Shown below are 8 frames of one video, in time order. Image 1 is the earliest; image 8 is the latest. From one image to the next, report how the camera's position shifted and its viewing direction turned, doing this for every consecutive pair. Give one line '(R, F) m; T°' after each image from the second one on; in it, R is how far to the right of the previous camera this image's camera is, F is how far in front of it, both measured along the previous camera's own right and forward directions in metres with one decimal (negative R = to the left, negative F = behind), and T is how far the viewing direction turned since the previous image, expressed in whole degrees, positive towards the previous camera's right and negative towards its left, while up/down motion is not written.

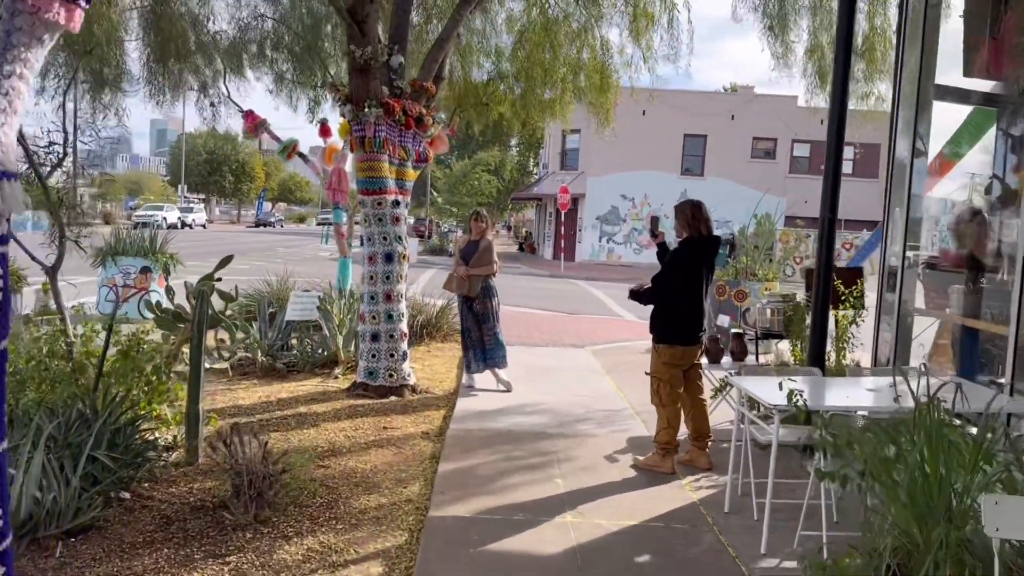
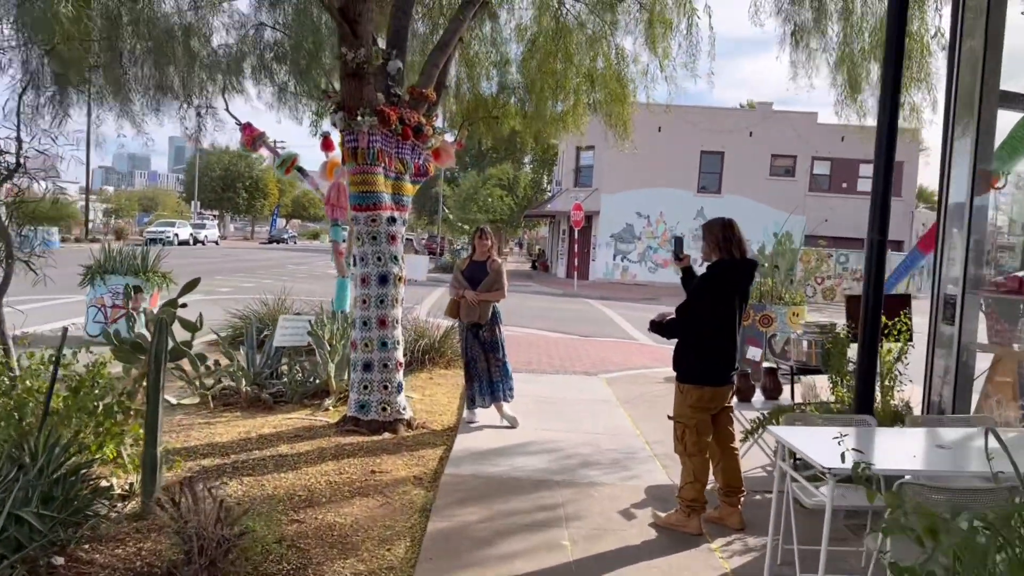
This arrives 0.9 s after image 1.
(+0.1, +0.7) m; -1°
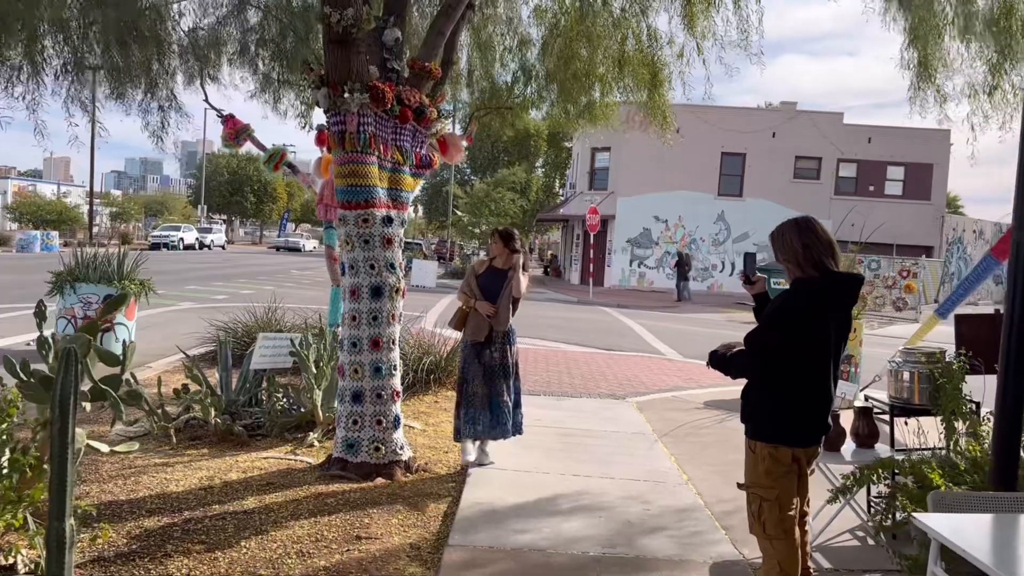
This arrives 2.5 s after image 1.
(-0.1, +1.2) m; -1°
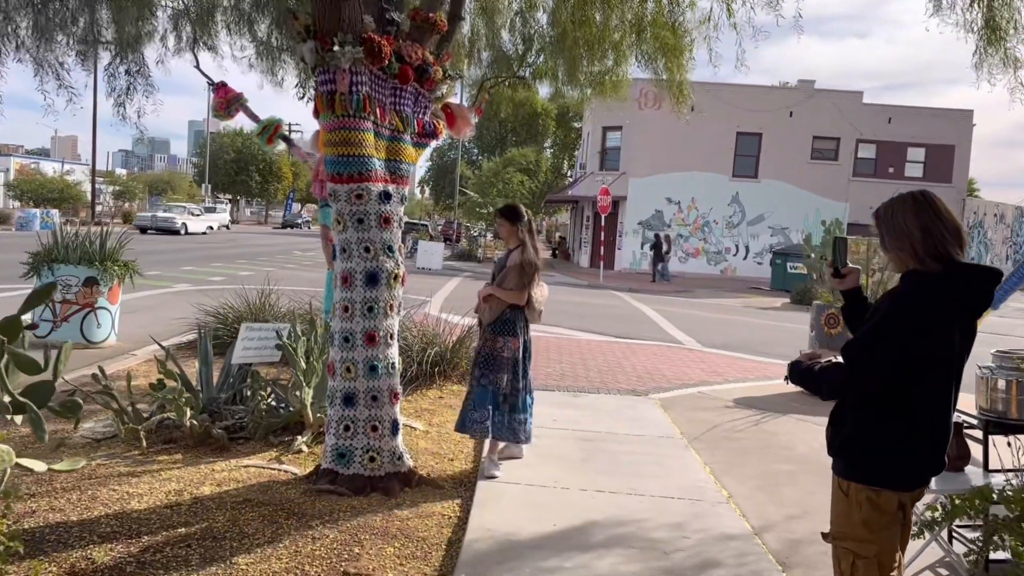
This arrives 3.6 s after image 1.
(-0.1, +0.7) m; 0°
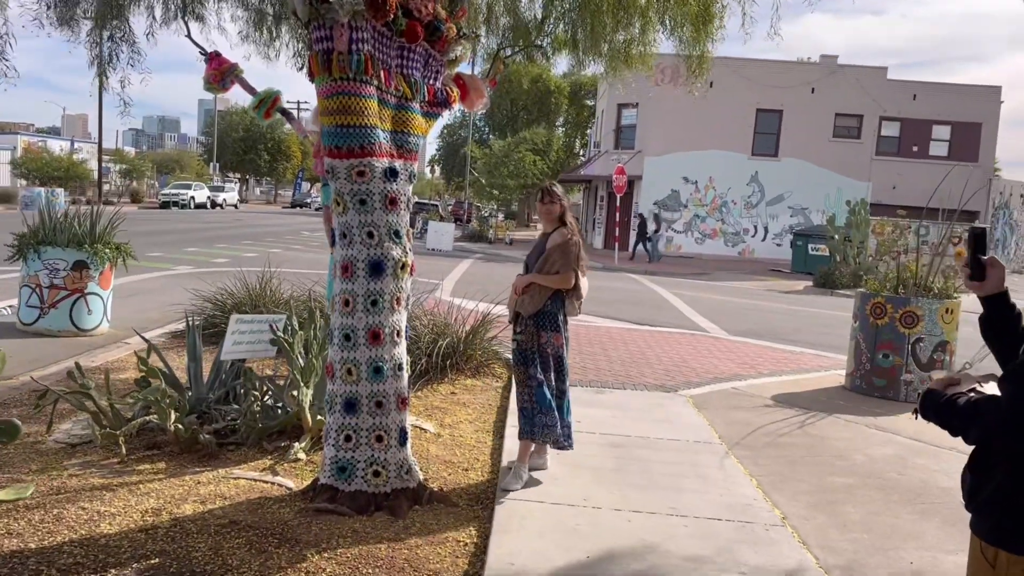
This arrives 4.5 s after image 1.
(-0.1, +0.6) m; -1°
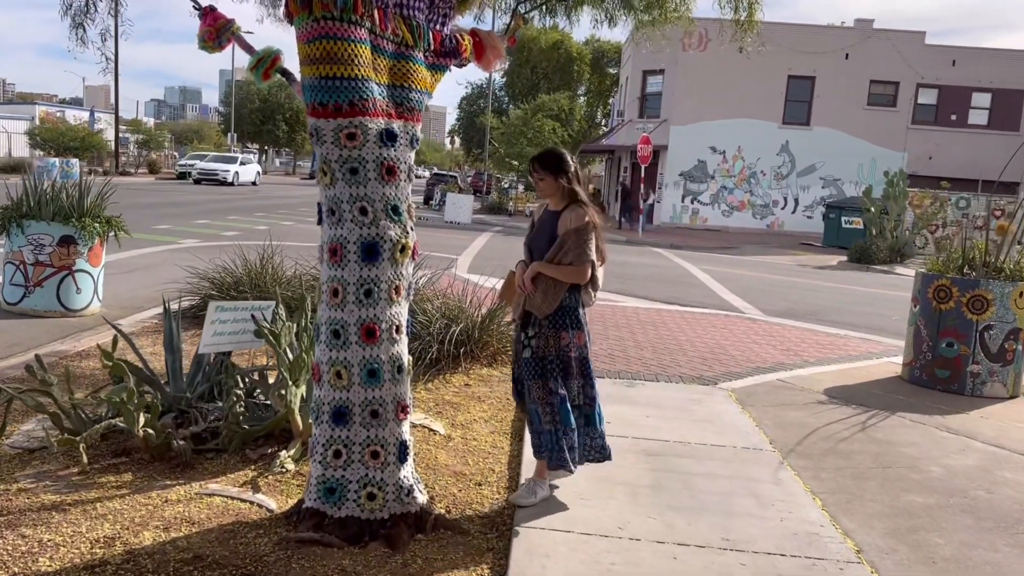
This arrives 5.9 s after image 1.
(0.0, +0.7) m; -1°
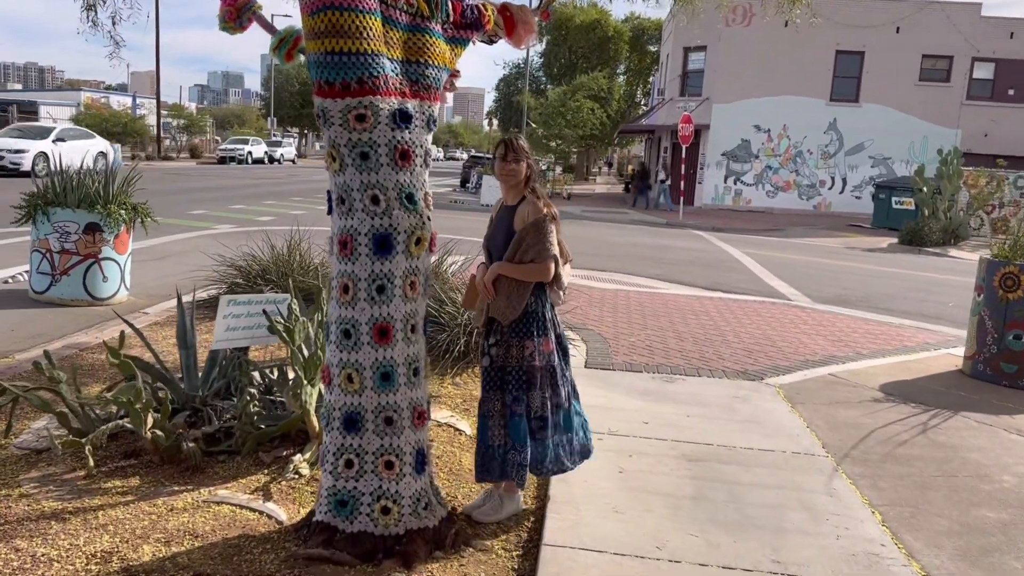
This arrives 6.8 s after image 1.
(+0.1, +0.3) m; -3°
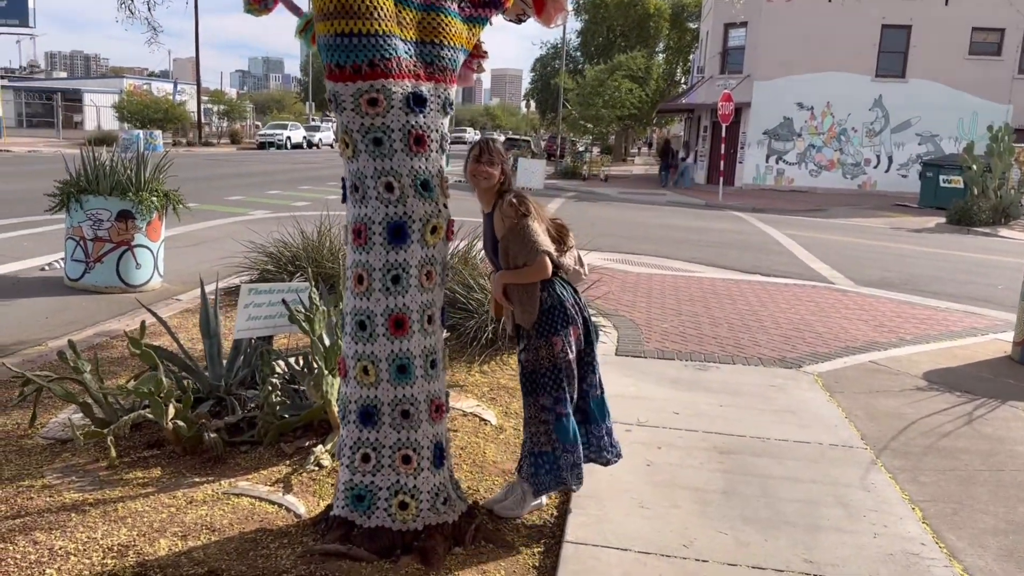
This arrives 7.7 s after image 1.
(+0.1, +0.1) m; -3°
